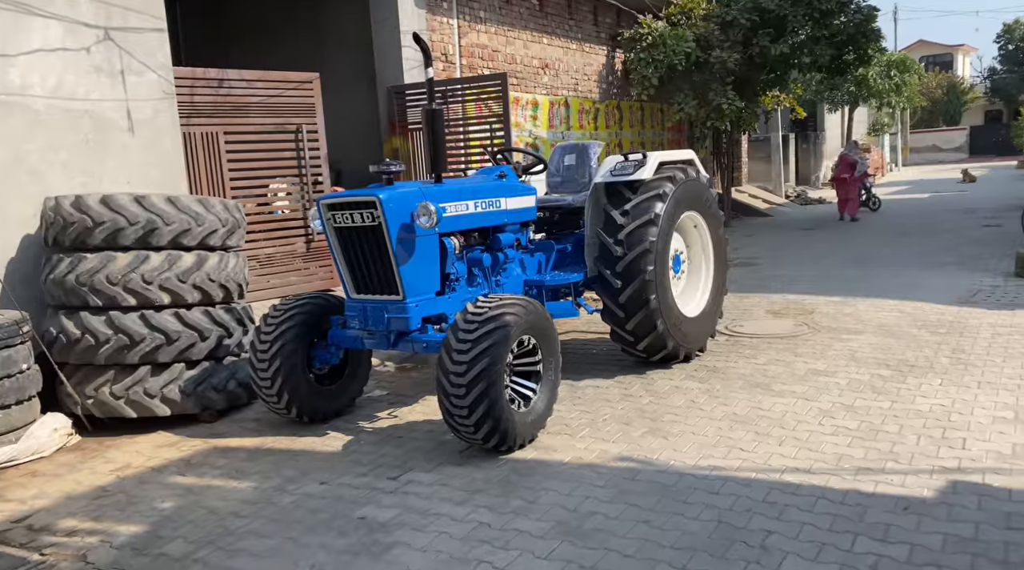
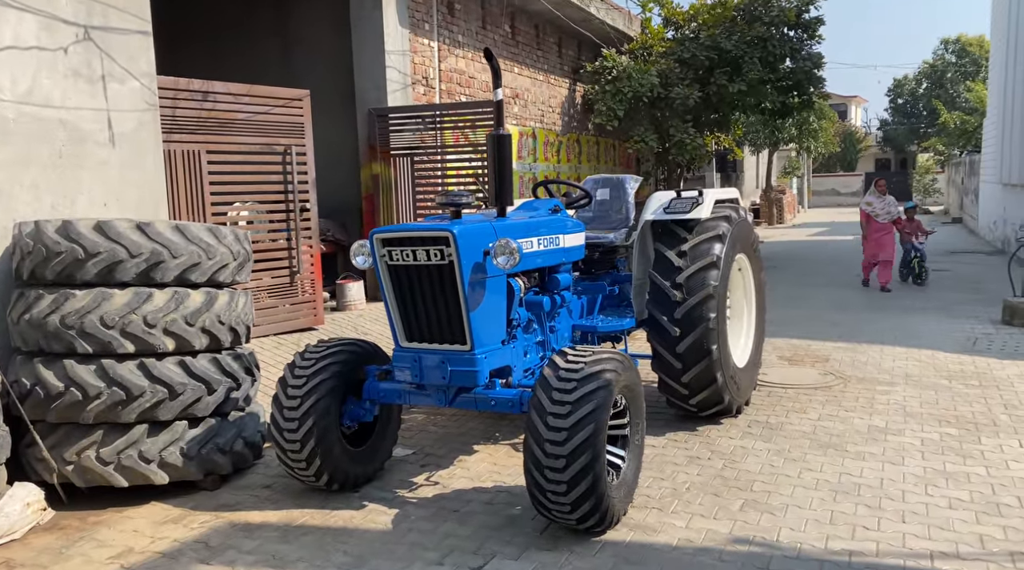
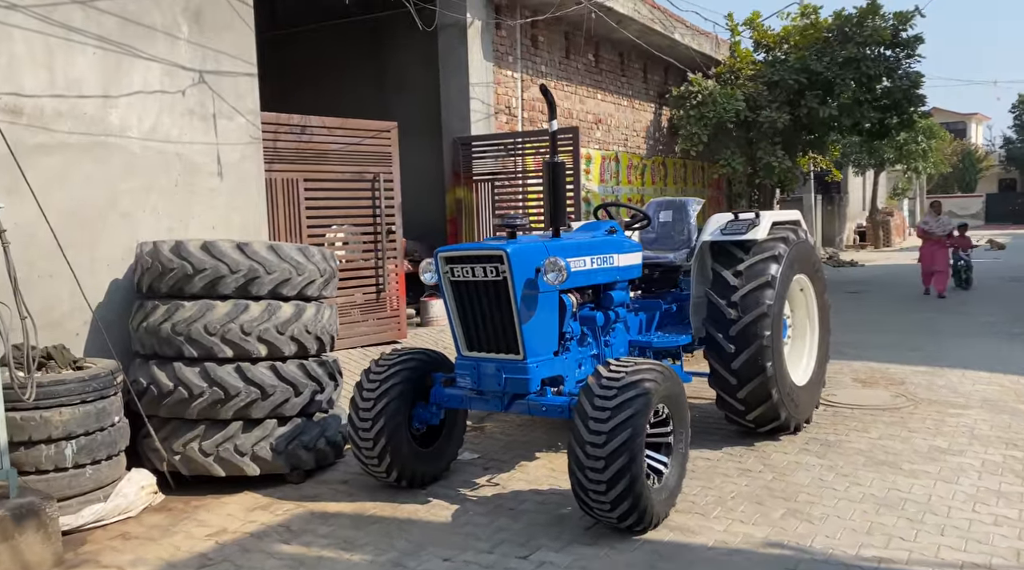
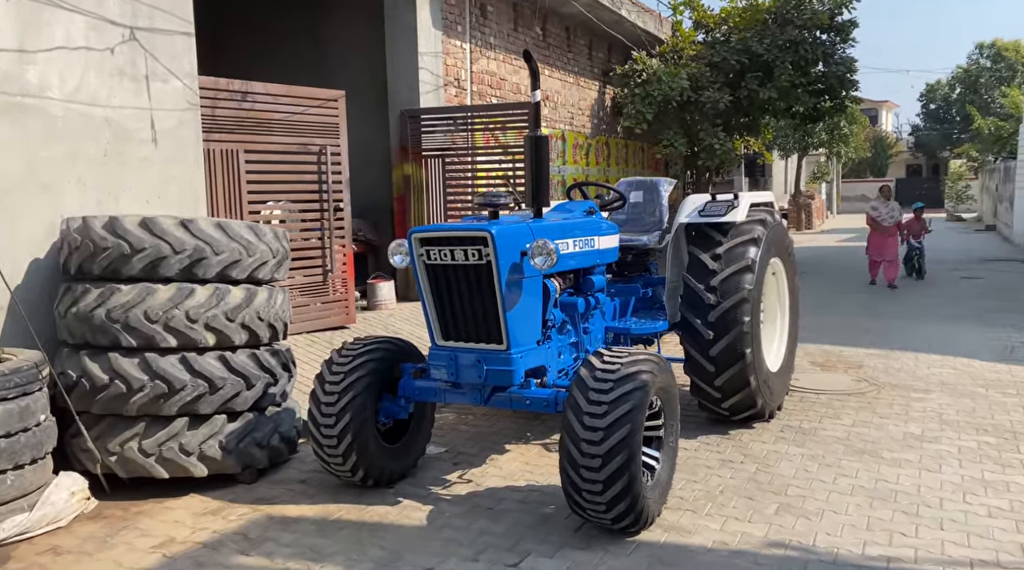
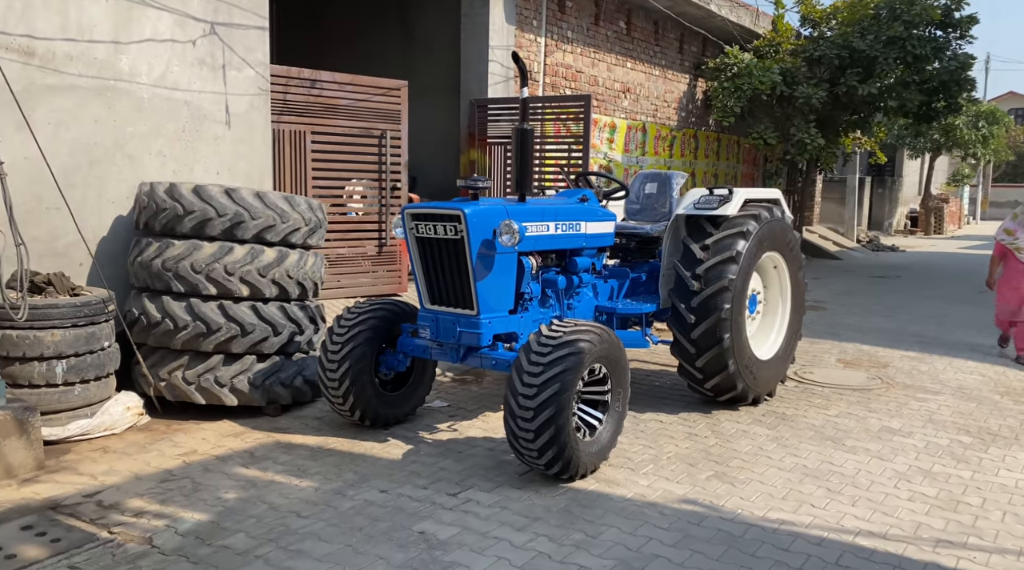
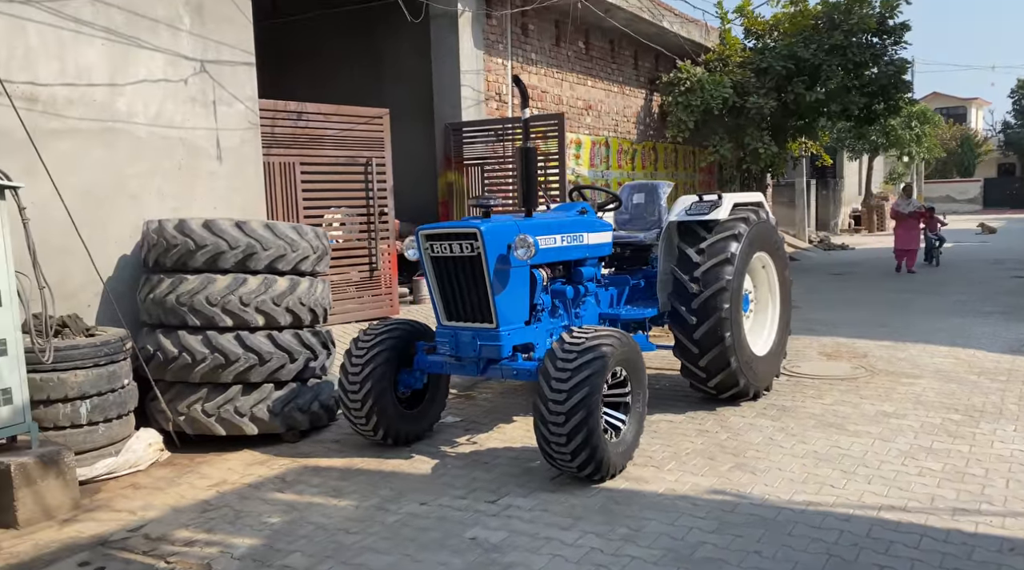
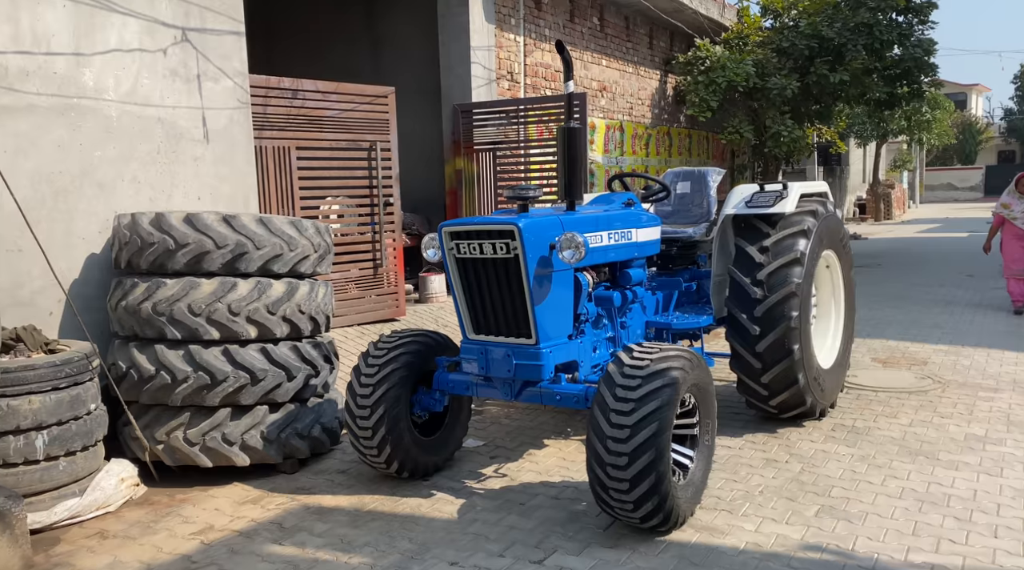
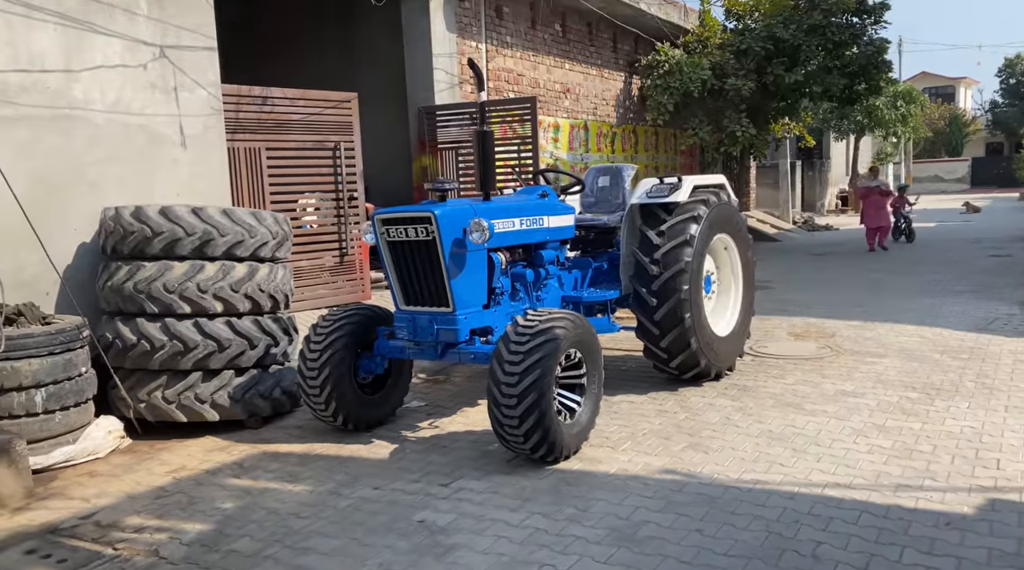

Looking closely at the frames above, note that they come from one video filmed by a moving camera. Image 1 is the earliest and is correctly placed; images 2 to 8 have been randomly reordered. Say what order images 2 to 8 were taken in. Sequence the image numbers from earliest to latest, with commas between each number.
8, 6, 3, 4, 2, 7, 5
